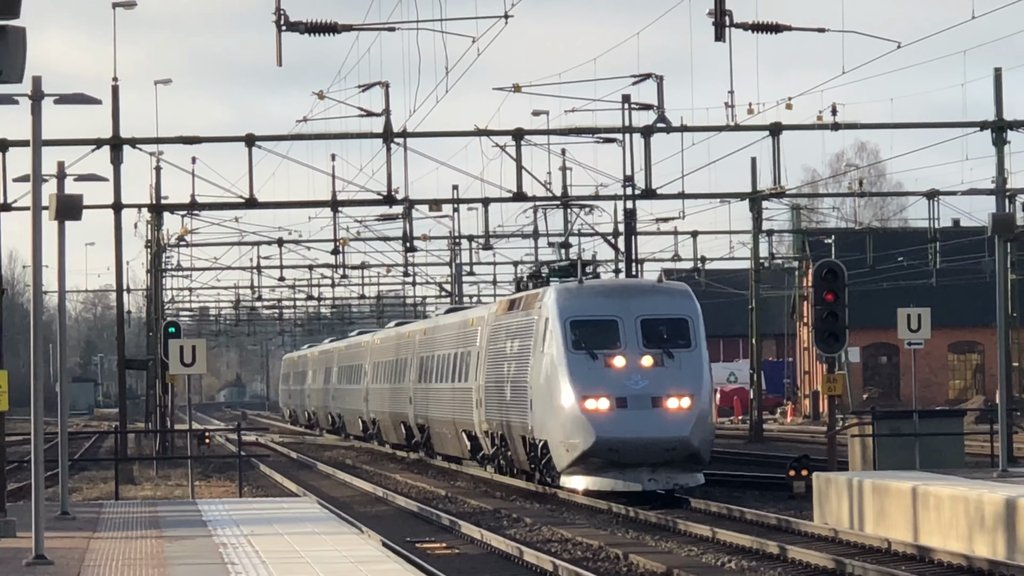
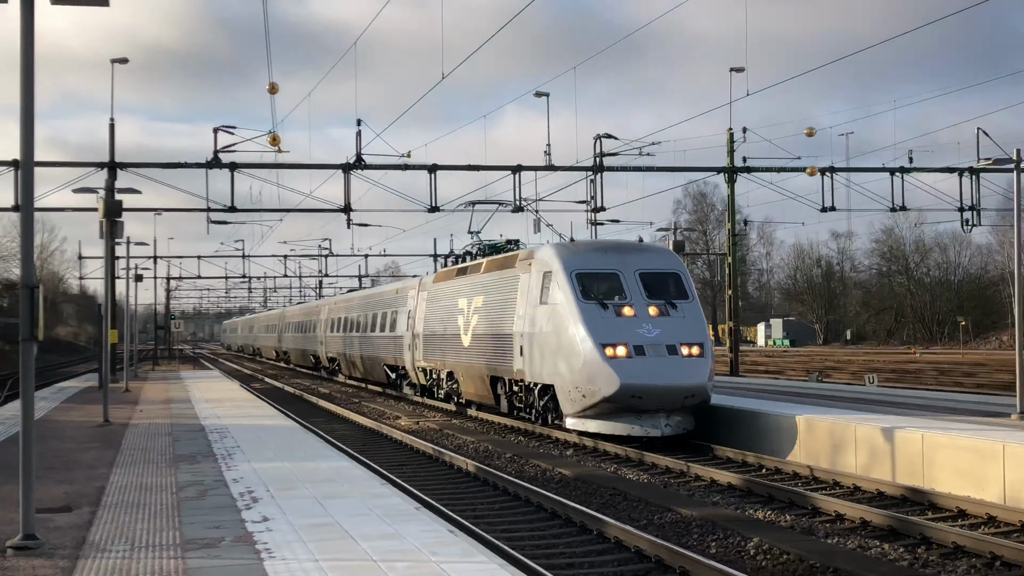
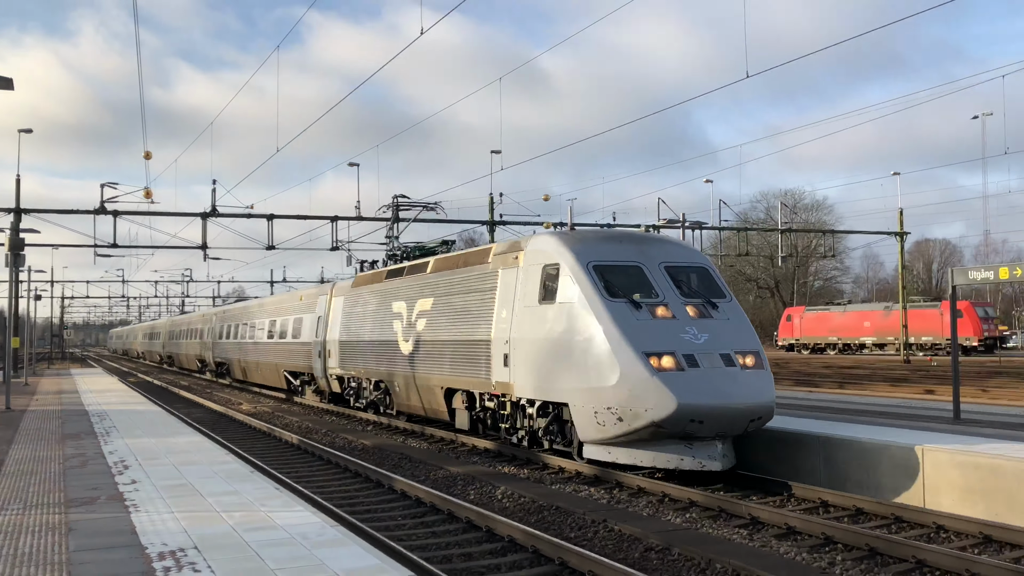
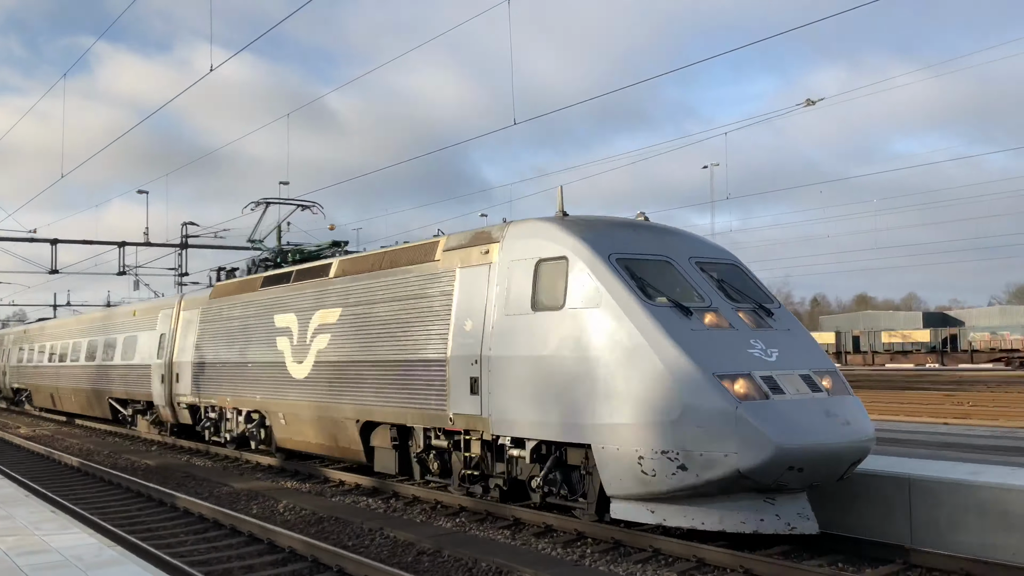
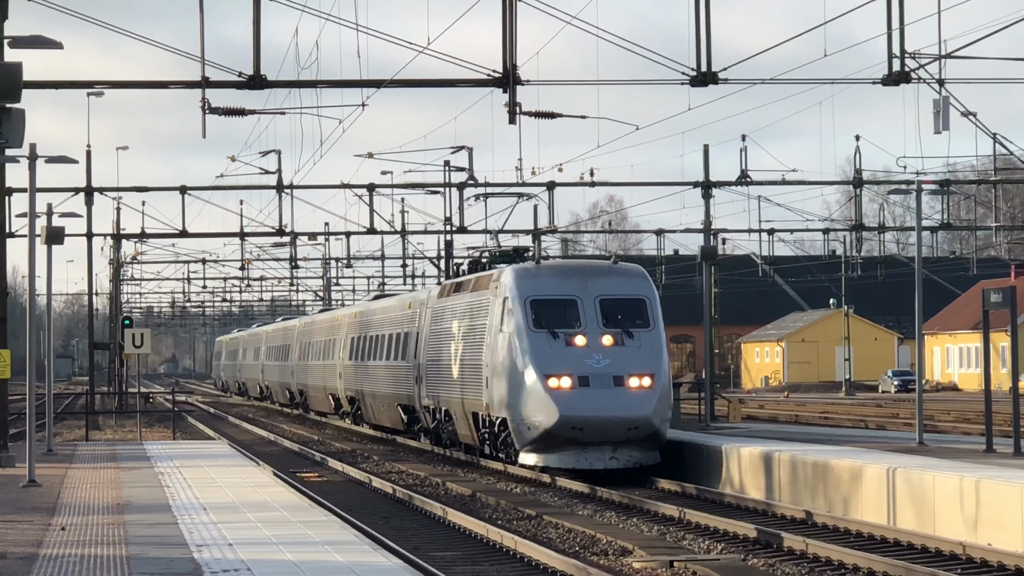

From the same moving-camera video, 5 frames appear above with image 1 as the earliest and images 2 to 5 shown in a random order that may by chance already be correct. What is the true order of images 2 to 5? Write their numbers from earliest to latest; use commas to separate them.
5, 2, 3, 4
